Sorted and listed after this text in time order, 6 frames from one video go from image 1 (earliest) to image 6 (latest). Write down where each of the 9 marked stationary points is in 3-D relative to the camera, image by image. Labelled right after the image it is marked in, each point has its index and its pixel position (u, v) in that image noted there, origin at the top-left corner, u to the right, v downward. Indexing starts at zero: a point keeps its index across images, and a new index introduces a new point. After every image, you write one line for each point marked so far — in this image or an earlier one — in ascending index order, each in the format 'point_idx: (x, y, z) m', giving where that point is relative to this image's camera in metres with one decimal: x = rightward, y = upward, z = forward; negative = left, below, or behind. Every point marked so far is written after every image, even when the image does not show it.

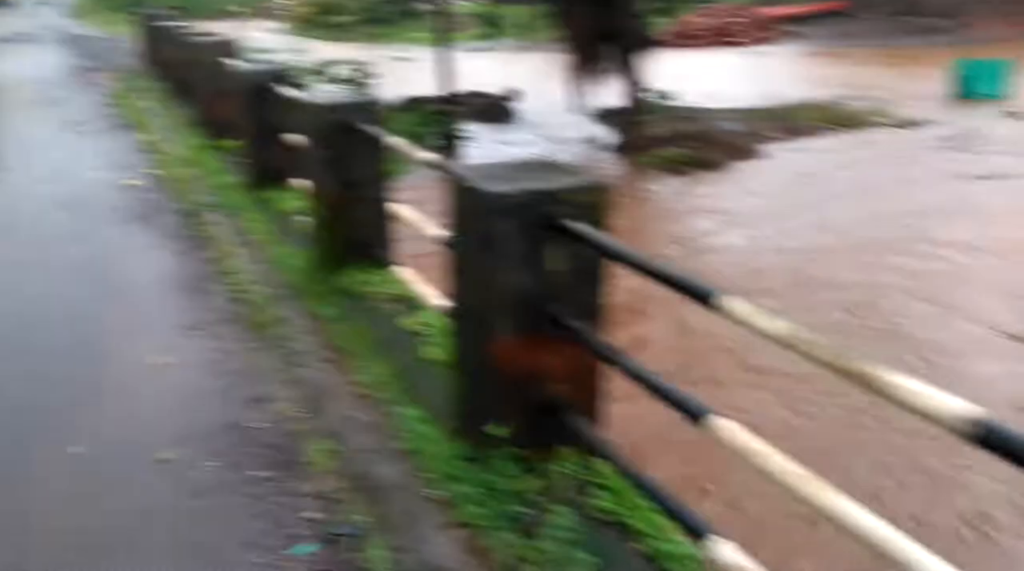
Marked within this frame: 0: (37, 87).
0: (-7.6, +3.2, +15.8) m
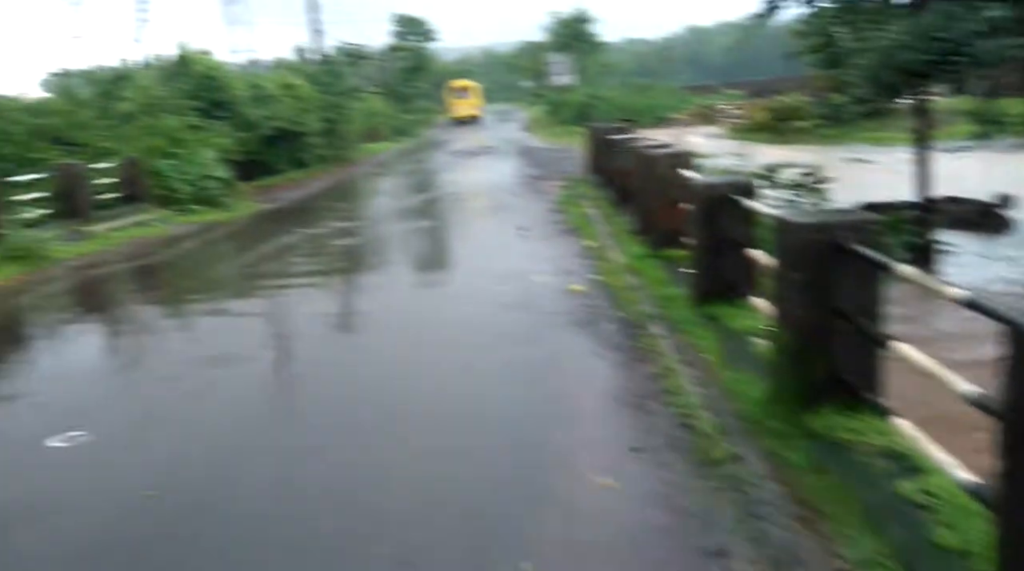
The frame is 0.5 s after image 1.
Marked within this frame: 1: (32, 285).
0: (-0.2, +1.6, +17.4) m
1: (-6.1, 0.0, +12.6) m
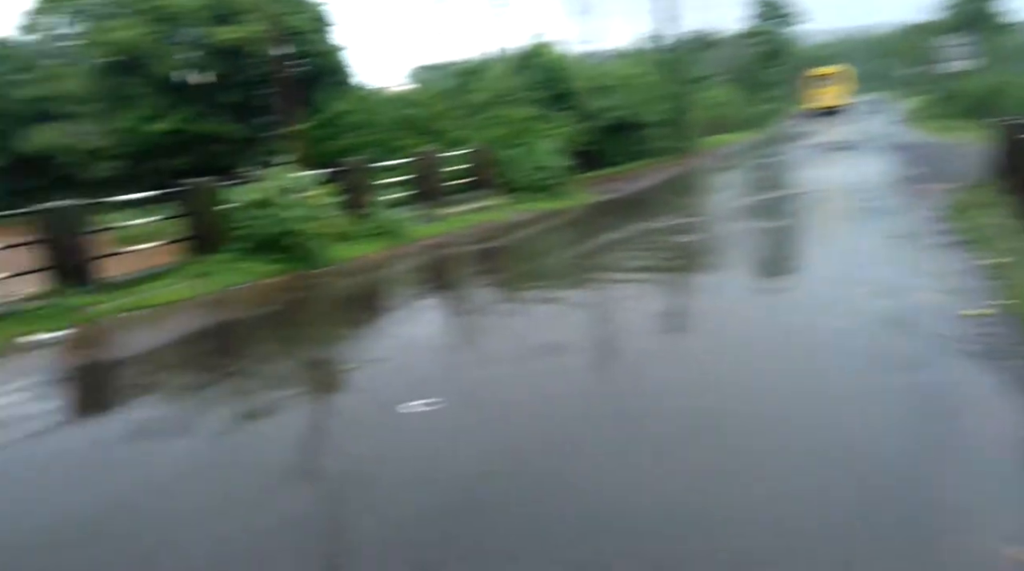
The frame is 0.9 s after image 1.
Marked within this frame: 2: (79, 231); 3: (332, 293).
0: (+5.5, +1.5, +16.1) m
1: (-1.7, +0.3, +13.5) m
2: (-4.7, +0.6, +11.1) m
3: (-2.2, -0.1, +11.5) m
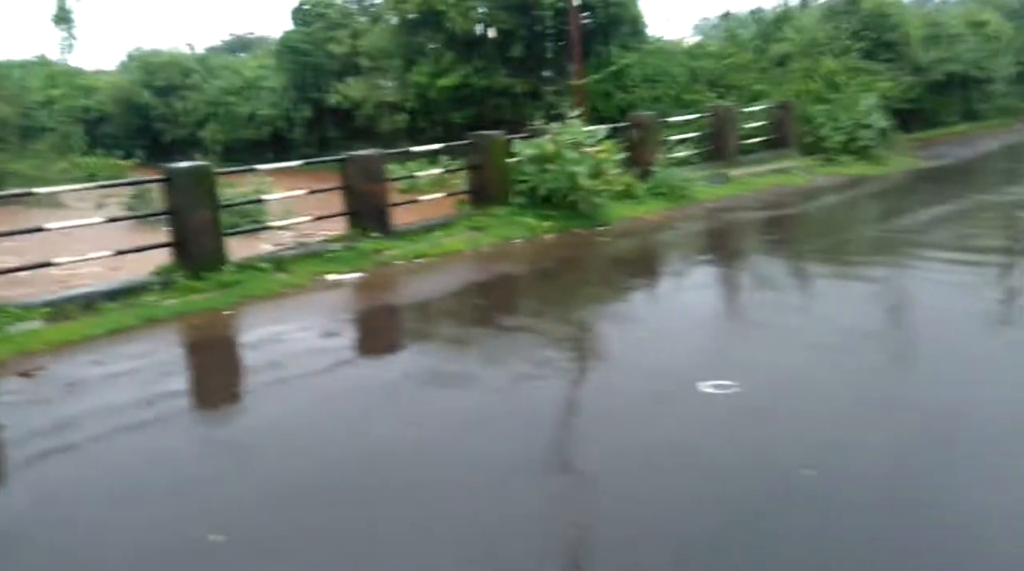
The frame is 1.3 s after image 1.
0: (+9.8, +1.6, +13.1) m
1: (+2.1, +0.8, +12.6) m
2: (-1.5, +1.2, +11.1) m
3: (+1.0, +0.4, +10.8) m
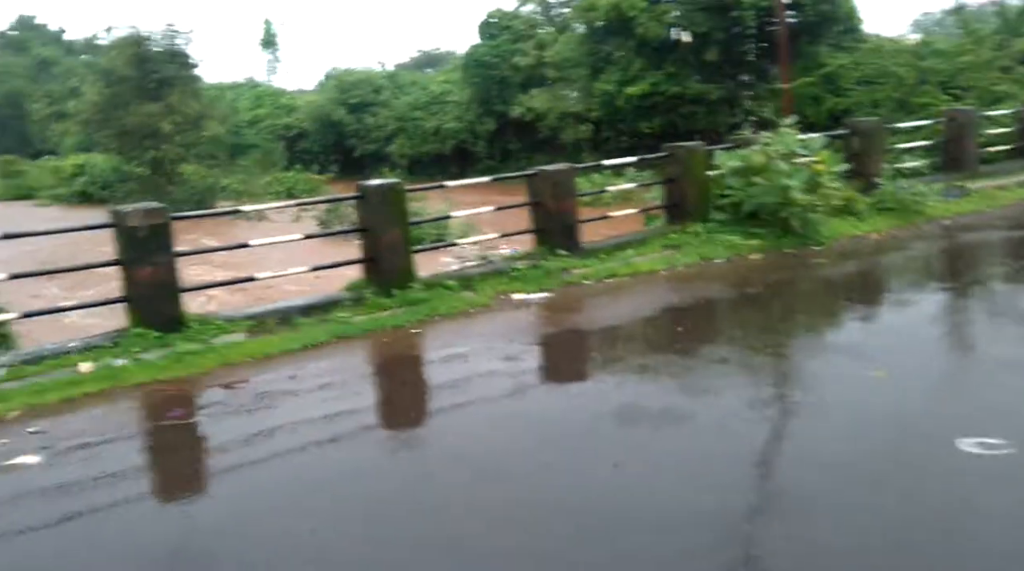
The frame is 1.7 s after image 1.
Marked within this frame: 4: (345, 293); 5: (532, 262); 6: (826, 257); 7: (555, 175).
0: (+12.0, +1.1, +10.1) m
1: (+4.4, +0.4, +11.0) m
2: (+0.6, +0.9, +10.1) m
3: (+3.0, +0.1, +9.4) m
4: (-1.4, -0.1, +8.2) m
5: (+0.2, +0.2, +9.8) m
6: (+3.3, +0.3, +10.3) m
7: (+0.4, +1.1, +10.0) m
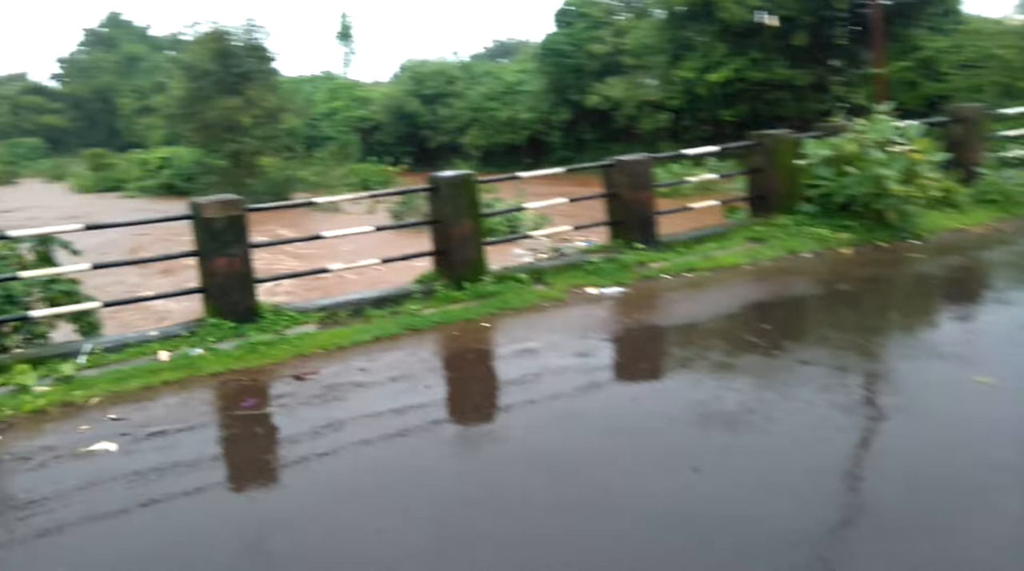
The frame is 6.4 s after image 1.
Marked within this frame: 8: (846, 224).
0: (+12.8, +1.1, +8.8) m
1: (+5.2, +0.5, +10.2) m
2: (+1.4, +1.0, +9.6) m
3: (+3.7, +0.1, +8.7) m
4: (-0.8, 0.0, +7.9) m
5: (+0.9, +0.3, +9.3) m
6: (+4.1, +0.3, +9.6) m
7: (+1.2, +1.2, +9.5) m
8: (+3.5, +0.6, +10.2) m
